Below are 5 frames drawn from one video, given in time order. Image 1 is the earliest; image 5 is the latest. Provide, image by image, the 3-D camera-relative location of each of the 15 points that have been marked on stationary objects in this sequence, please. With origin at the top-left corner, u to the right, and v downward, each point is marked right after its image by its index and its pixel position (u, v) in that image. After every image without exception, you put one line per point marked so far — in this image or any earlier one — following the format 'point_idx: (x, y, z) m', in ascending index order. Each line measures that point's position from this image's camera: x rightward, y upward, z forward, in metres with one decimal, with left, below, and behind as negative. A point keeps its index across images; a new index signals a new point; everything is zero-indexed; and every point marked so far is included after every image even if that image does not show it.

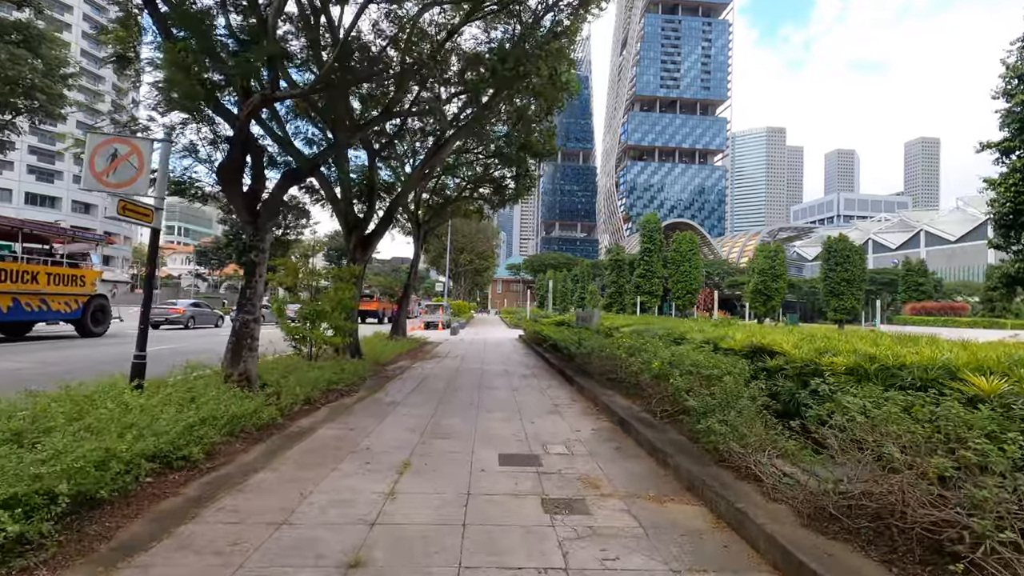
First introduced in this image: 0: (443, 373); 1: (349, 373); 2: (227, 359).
0: (-1.8, -2.3, +14.3) m
1: (-3.5, -1.9, +11.6) m
2: (-4.8, -1.2, +9.0) m
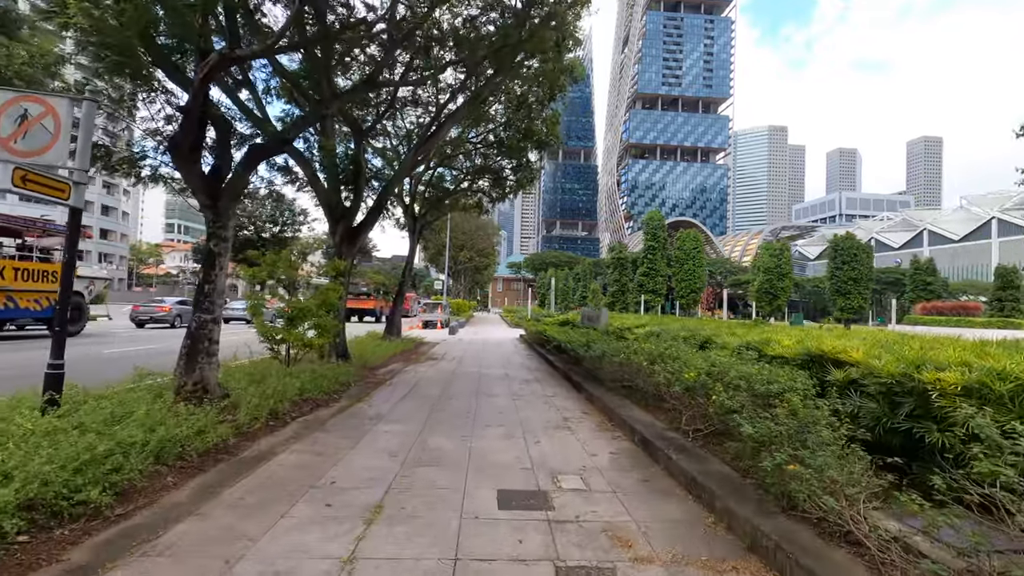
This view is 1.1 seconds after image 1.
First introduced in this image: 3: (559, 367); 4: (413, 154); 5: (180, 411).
0: (-1.7, -2.2, +13.0) m
1: (-3.5, -1.8, +10.3) m
2: (-4.7, -1.1, +7.7) m
3: (+1.2, -2.1, +14.4) m
4: (-2.6, +3.5, +14.1) m
5: (-3.9, -1.4, +6.3) m
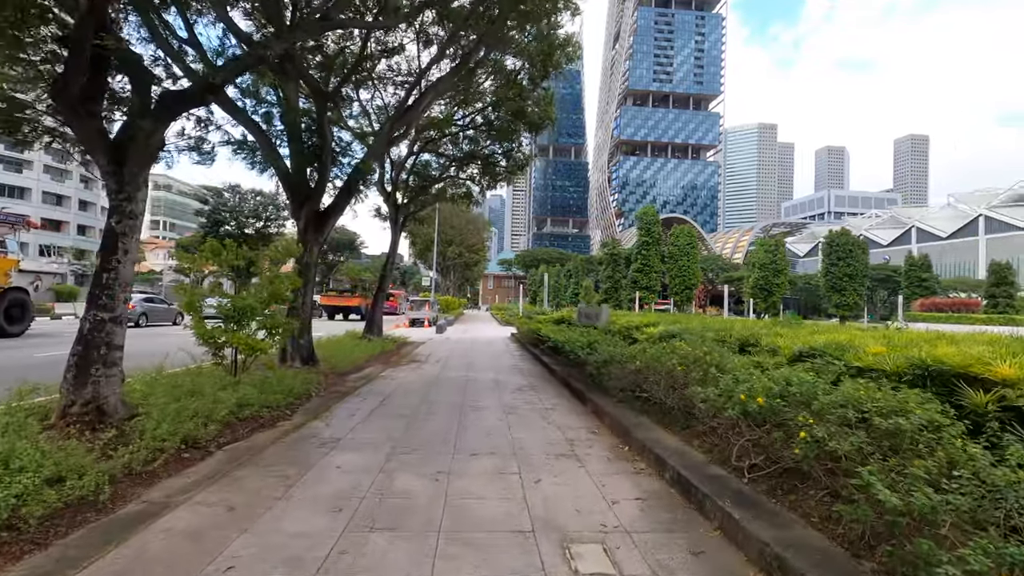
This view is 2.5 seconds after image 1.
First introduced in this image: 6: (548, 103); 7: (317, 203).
0: (-1.9, -2.0, +11.2) m
1: (-3.6, -1.7, +8.5) m
2: (-4.8, -1.0, +5.8) m
3: (+1.0, -2.0, +12.6) m
4: (-2.8, +3.7, +12.3) m
5: (-4.0, -1.3, +4.5) m
6: (+1.3, +6.7, +19.6) m
7: (-4.3, +1.9, +11.8) m
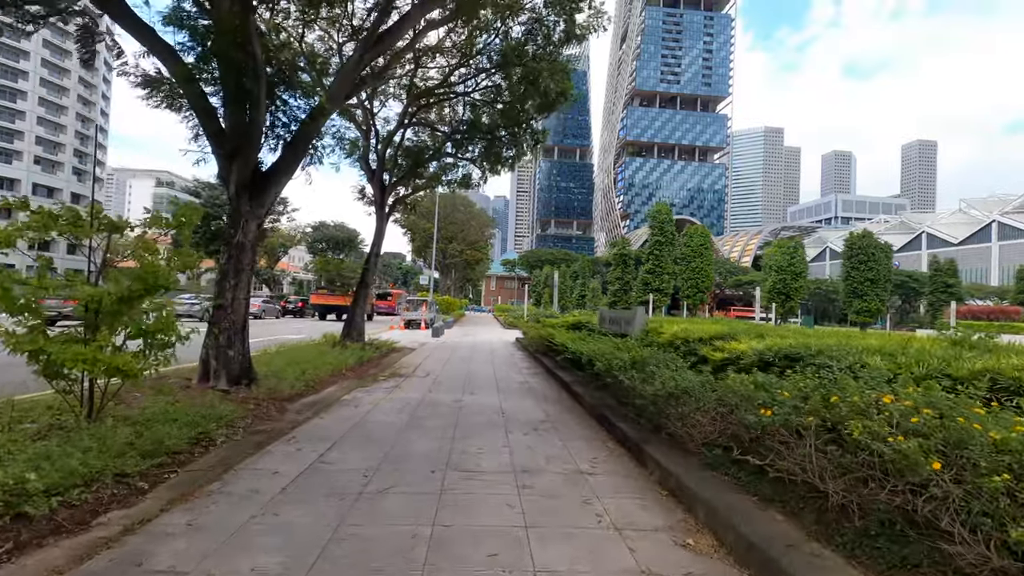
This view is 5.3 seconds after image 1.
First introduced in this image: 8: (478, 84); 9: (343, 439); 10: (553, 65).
0: (-1.8, -1.9, +7.8) m
1: (-3.5, -1.5, +5.1) m
2: (-4.7, -0.8, +2.5) m
3: (+1.2, -1.9, +9.2) m
4: (-2.6, +3.8, +8.9) m
5: (-3.8, -1.2, +1.1) m
6: (+1.6, +6.8, +16.2) m
7: (-4.1, +2.0, +8.4) m
8: (-1.2, +6.8, +17.5) m
9: (-2.1, -1.9, +6.8) m
10: (+1.2, +6.8, +15.8) m
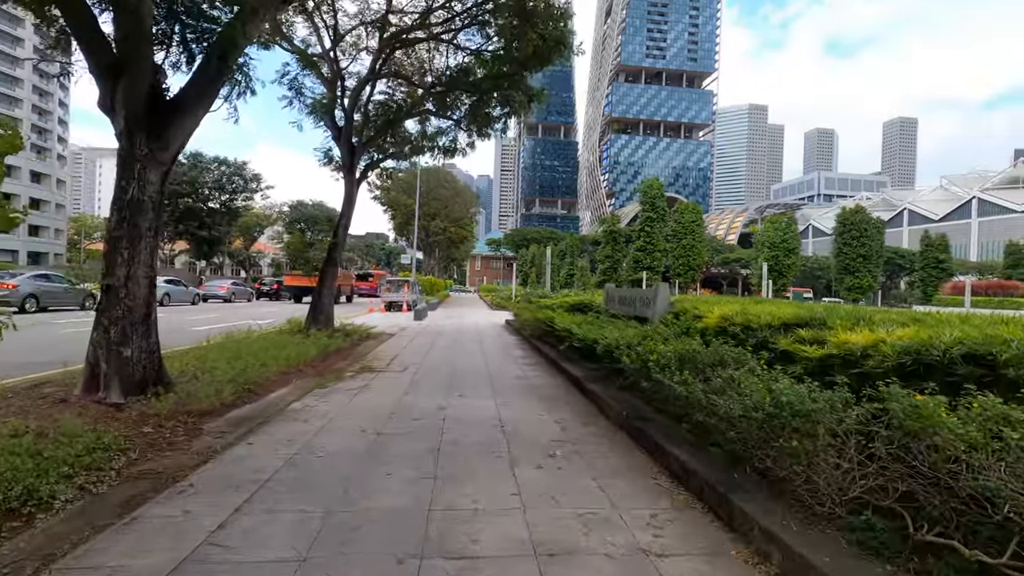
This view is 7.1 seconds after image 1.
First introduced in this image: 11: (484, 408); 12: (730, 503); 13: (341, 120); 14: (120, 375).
0: (-1.7, -1.6, +5.6) m
1: (-3.3, -1.3, +2.8) m
2: (-4.5, -0.8, +0.1) m
3: (+1.2, -1.5, +7.1) m
4: (-2.6, +4.1, +6.4) m
5: (-3.6, -1.1, -1.2) m
6: (+1.4, +7.4, +13.8) m
7: (-4.1, +2.3, +6.0) m
8: (-1.5, +7.4, +14.9) m
9: (-2.0, -1.6, +4.5) m
10: (+1.0, +7.5, +13.4) m
11: (-0.4, -1.7, +7.4) m
12: (+1.6, -1.5, +3.9) m
13: (-5.2, +5.1, +16.5) m
14: (-4.5, -1.0, +6.1) m
